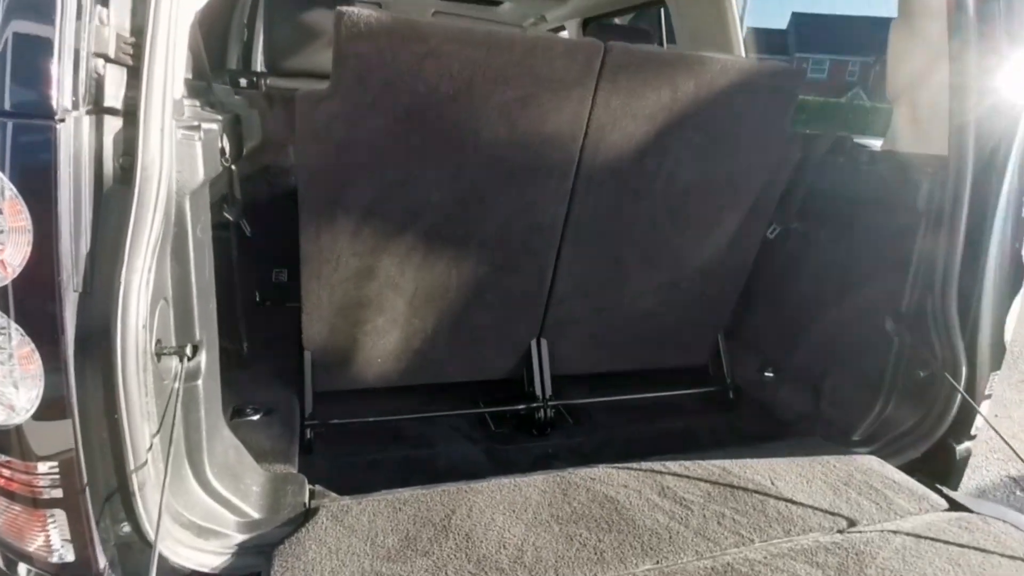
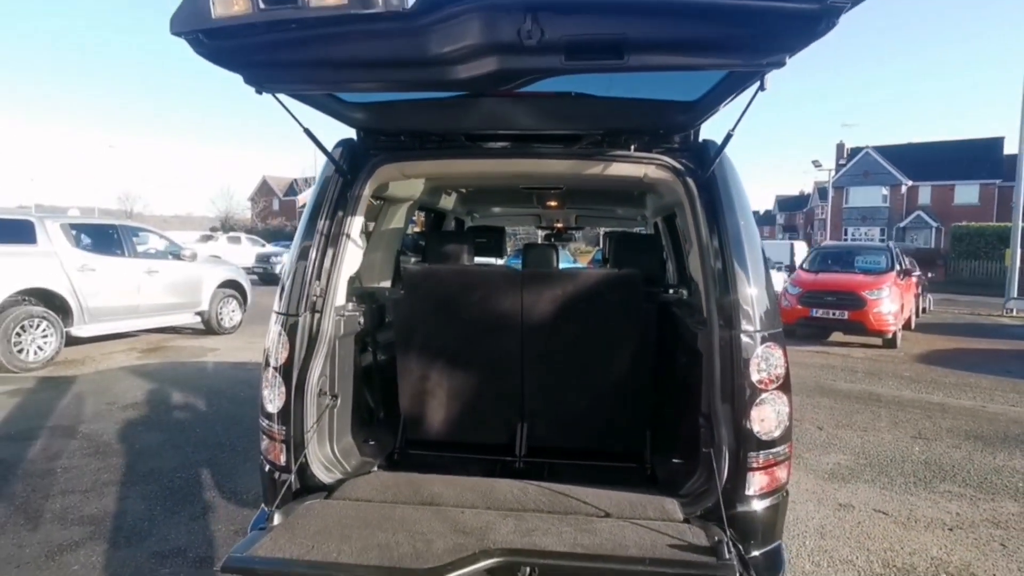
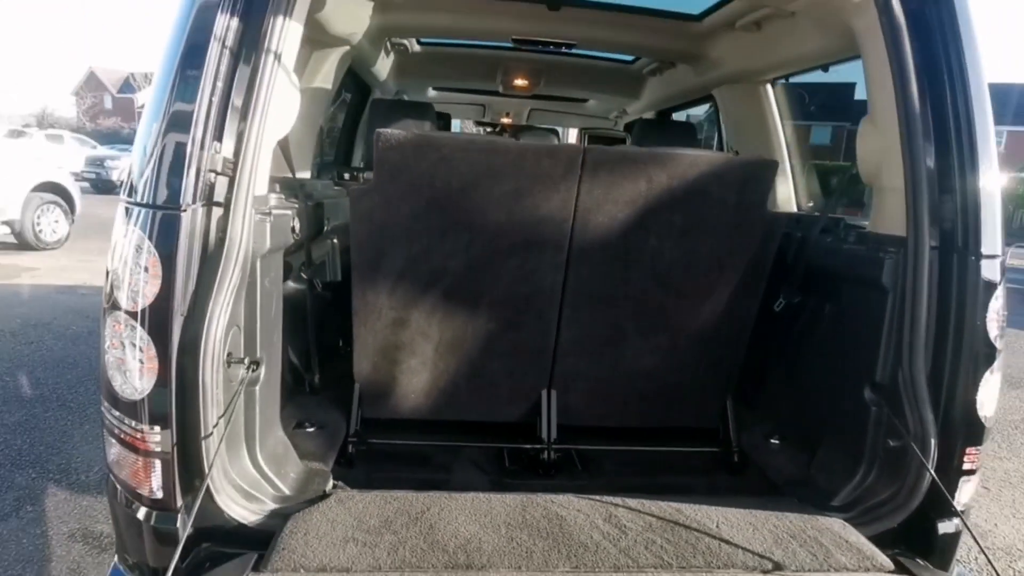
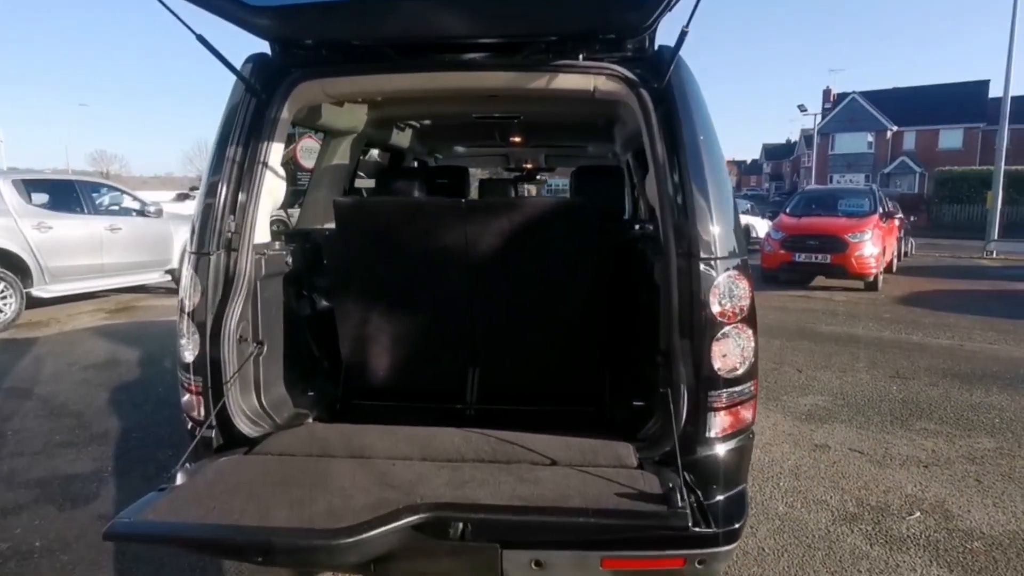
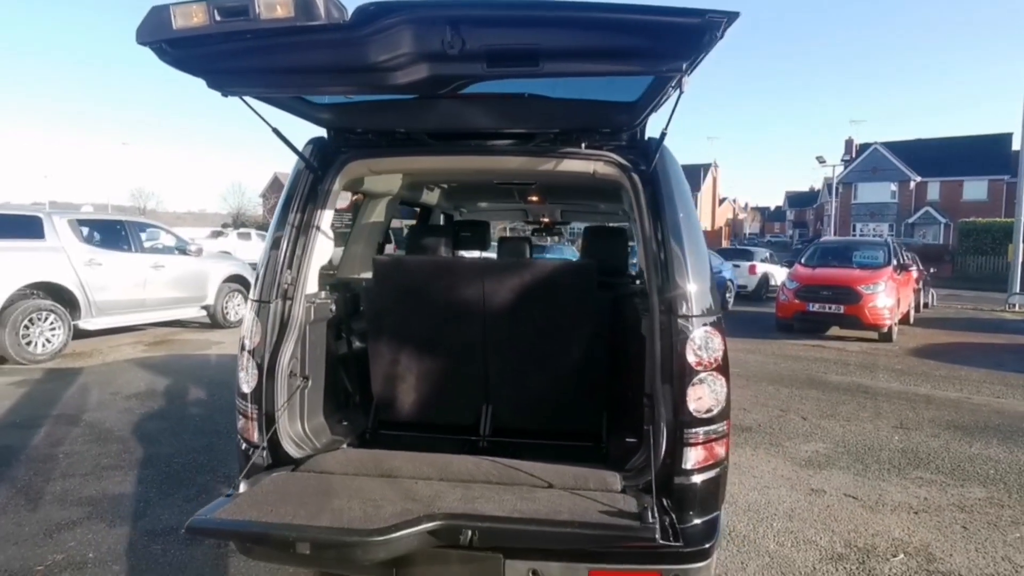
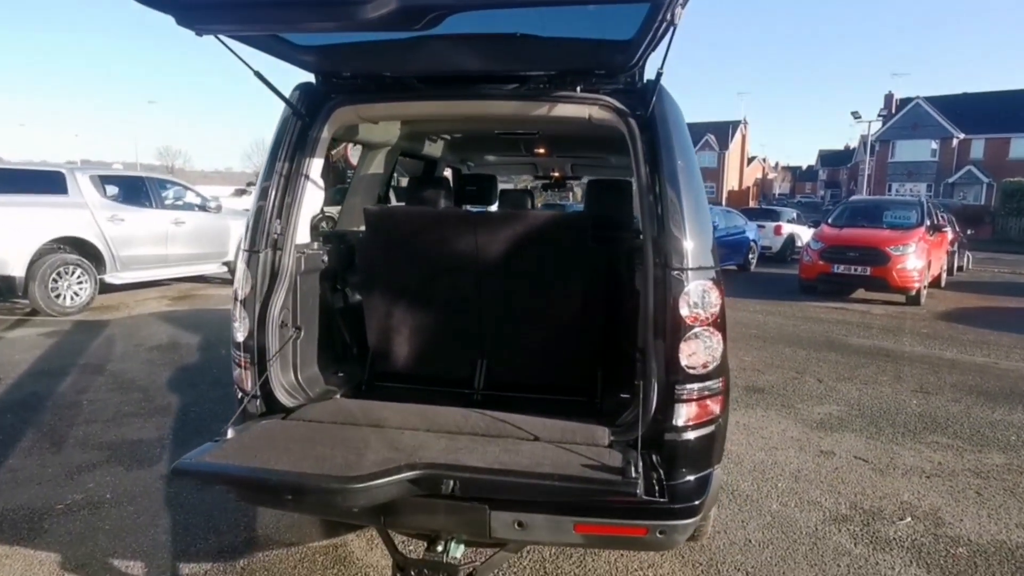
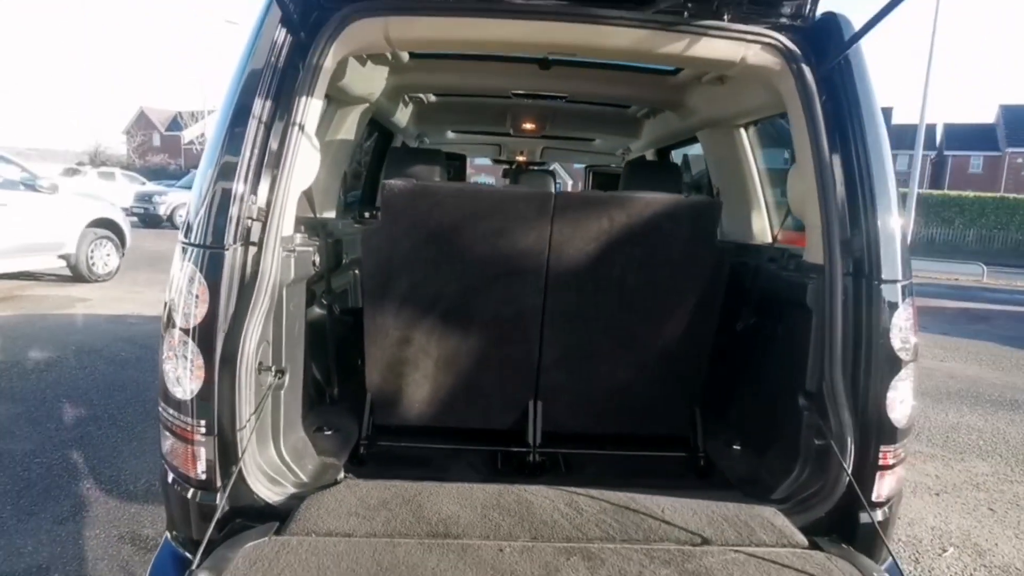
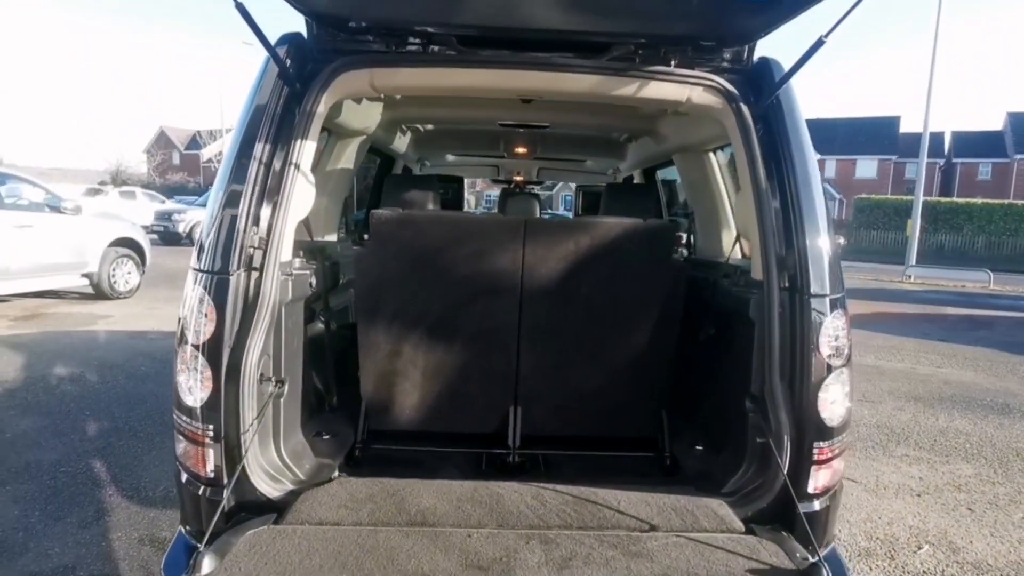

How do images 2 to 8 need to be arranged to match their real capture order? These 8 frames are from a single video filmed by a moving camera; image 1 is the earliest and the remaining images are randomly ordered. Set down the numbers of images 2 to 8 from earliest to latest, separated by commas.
3, 7, 8, 2, 5, 6, 4
